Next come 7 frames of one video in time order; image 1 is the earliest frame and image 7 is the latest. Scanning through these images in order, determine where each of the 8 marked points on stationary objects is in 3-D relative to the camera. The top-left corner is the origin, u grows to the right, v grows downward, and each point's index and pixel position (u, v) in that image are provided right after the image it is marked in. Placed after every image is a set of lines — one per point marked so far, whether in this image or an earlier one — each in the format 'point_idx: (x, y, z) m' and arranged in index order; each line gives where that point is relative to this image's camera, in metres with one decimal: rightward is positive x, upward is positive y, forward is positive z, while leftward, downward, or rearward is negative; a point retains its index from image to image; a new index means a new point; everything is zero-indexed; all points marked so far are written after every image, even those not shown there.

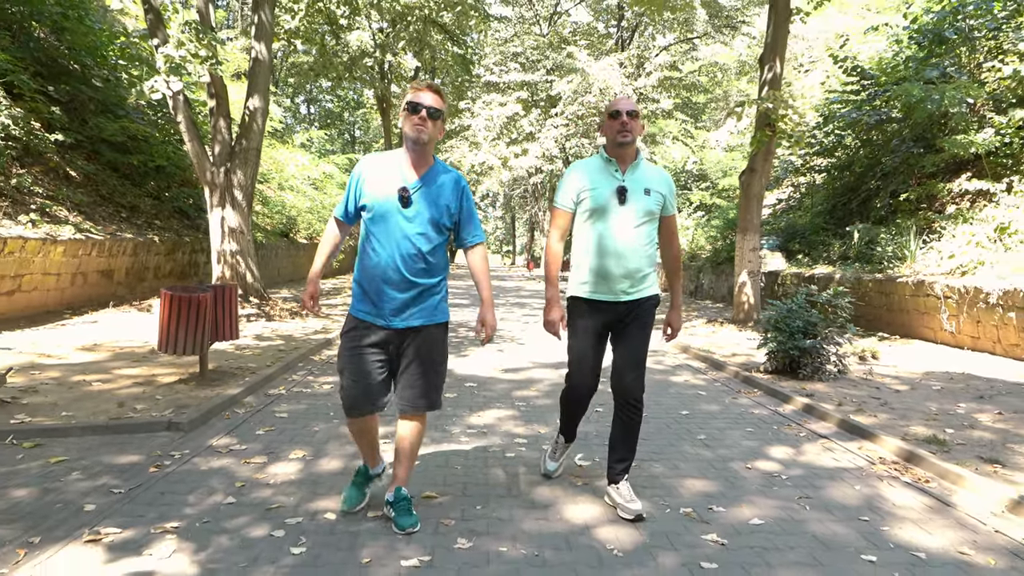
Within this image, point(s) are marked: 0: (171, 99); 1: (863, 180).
0: (-5.0, +2.6, +10.1) m
1: (+7.5, +2.3, +14.7) m
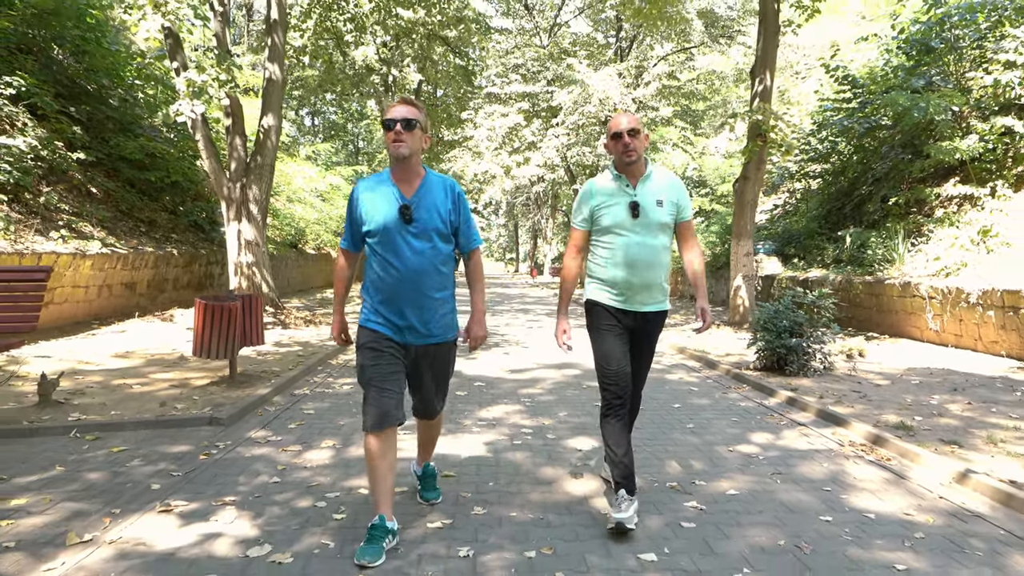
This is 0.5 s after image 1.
0: (-5.0, +2.5, +10.7) m
1: (+7.5, +2.3, +15.1) m
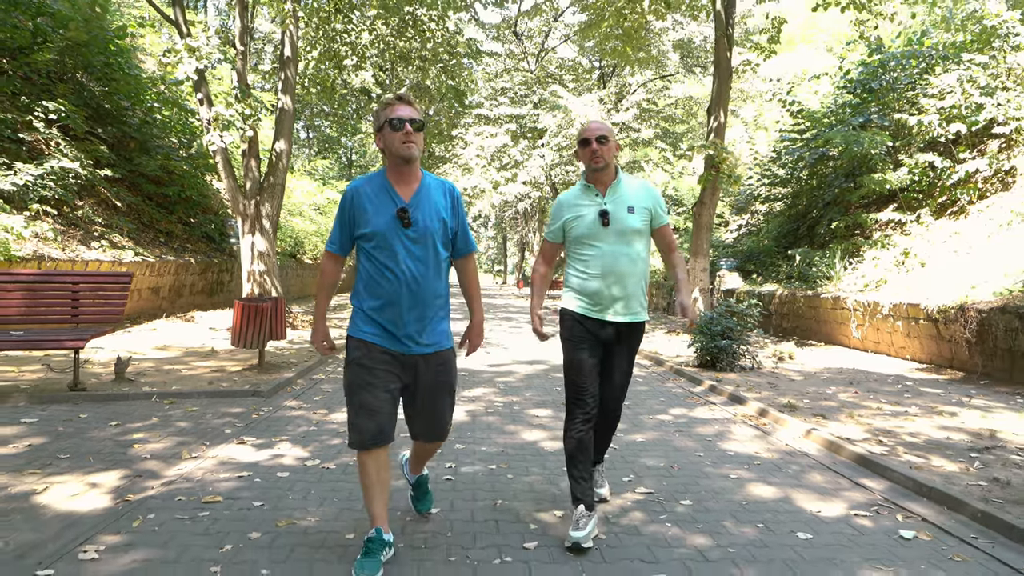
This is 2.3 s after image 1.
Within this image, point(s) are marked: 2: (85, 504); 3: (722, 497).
0: (-5.2, +2.4, +12.1) m
1: (+7.2, +1.9, +16.8) m
2: (-2.1, -1.1, +3.4) m
3: (+1.2, -1.2, +3.9) m
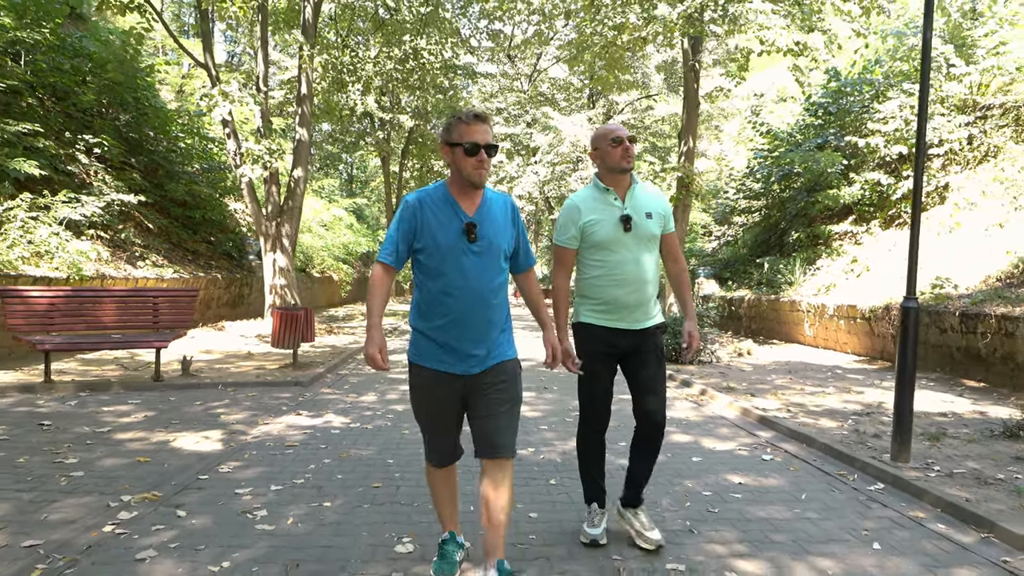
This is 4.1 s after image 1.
0: (-5.4, +2.1, +13.6) m
1: (+7.0, +1.8, +18.3) m
2: (-2.2, -1.1, +4.9) m
3: (+1.1, -1.2, +5.4) m
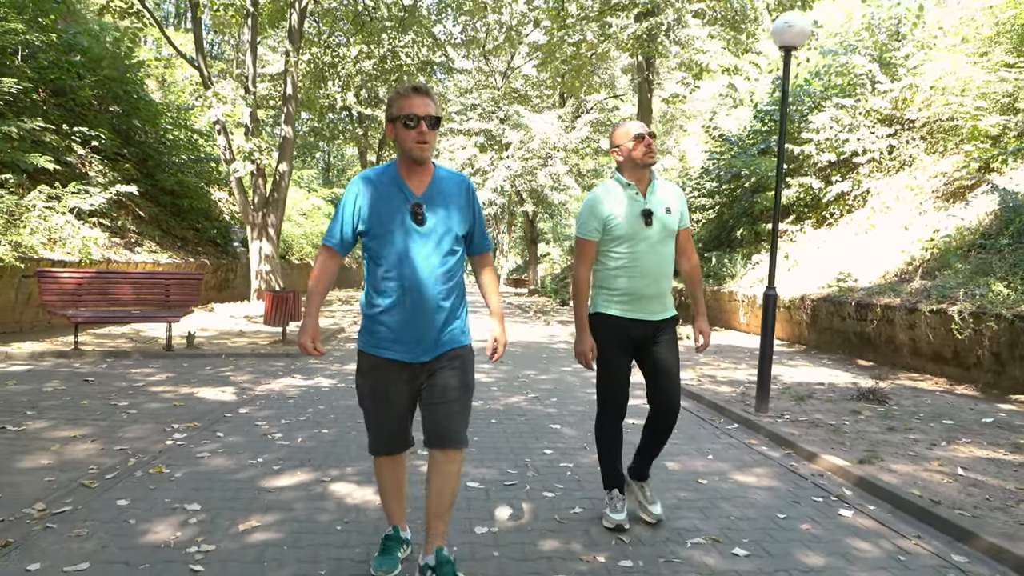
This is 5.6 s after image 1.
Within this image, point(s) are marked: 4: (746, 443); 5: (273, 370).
0: (-6.1, +2.5, +14.8) m
1: (+6.1, +2.0, +19.9) m
2: (-2.6, -1.0, +6.2) m
3: (+0.6, -1.1, +6.8) m
4: (+1.7, -1.1, +5.1) m
5: (-2.8, -1.0, +7.9) m
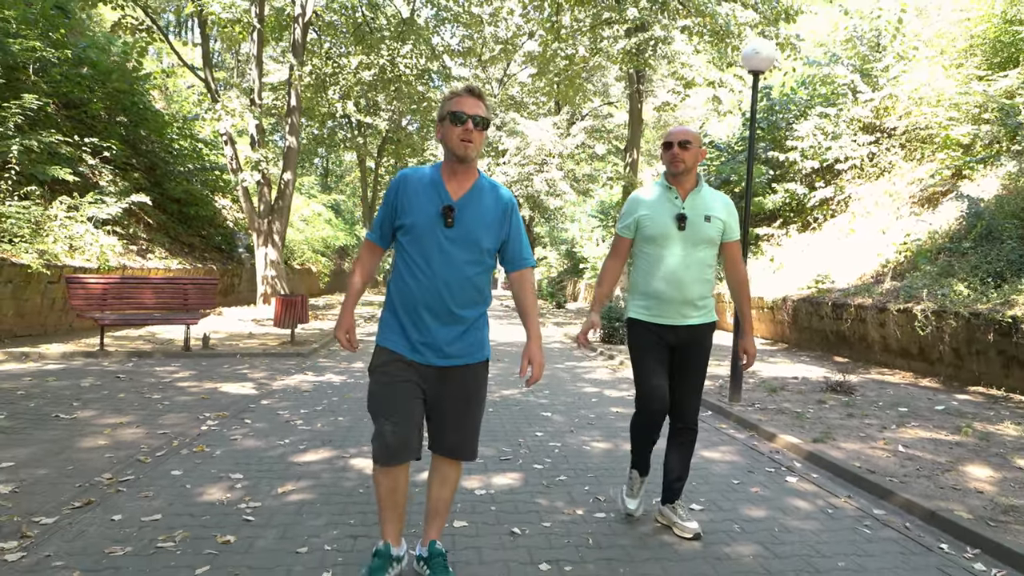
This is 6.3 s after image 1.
0: (-6.1, +2.3, +15.4) m
1: (+6.0, +2.0, +20.5) m
2: (-2.7, -1.0, +6.8) m
3: (+0.6, -1.1, +7.4) m
4: (+1.7, -1.2, +5.7) m
5: (-2.8, -1.0, +8.5) m
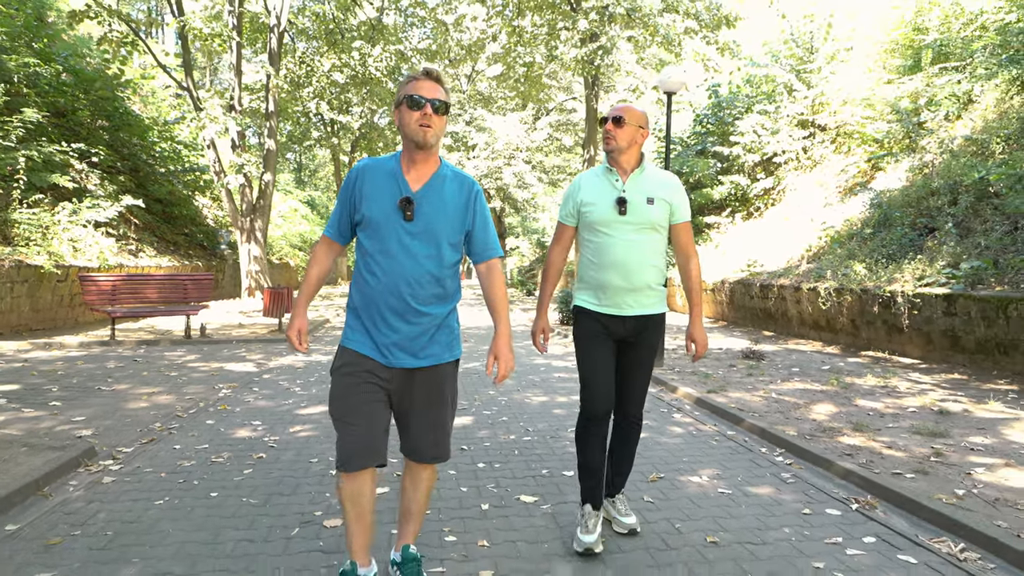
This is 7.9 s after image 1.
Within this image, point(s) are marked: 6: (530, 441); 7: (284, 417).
0: (-7.0, +2.5, +16.4) m
1: (+5.1, +2.4, +22.0) m
2: (-3.1, -0.9, +8.0) m
3: (+0.1, -0.9, +8.7) m
4: (+1.3, -1.0, +7.0) m
5: (-3.3, -0.9, +9.7) m
6: (+0.1, -1.1, +4.8) m
7: (-1.8, -1.0, +5.4) m
